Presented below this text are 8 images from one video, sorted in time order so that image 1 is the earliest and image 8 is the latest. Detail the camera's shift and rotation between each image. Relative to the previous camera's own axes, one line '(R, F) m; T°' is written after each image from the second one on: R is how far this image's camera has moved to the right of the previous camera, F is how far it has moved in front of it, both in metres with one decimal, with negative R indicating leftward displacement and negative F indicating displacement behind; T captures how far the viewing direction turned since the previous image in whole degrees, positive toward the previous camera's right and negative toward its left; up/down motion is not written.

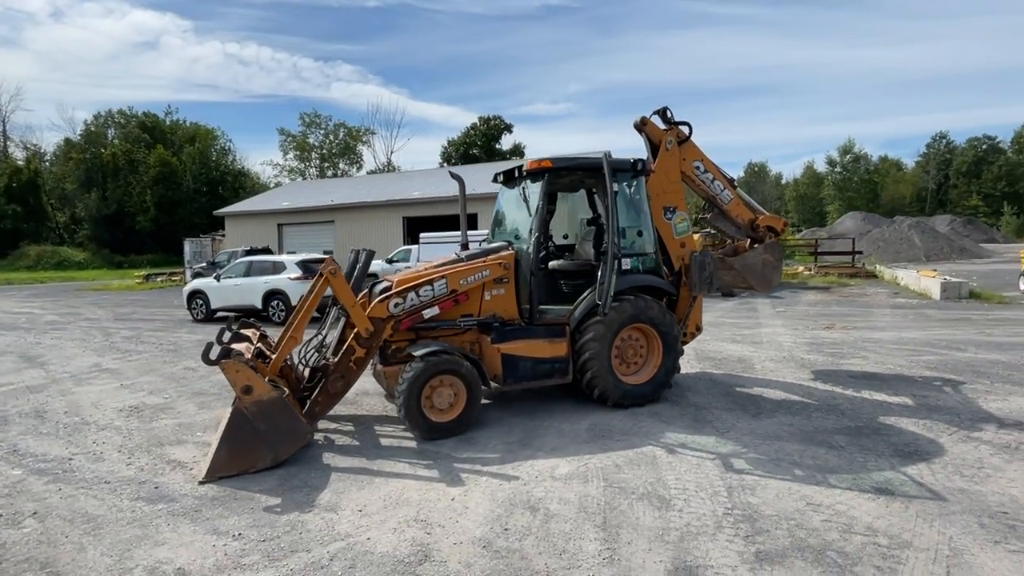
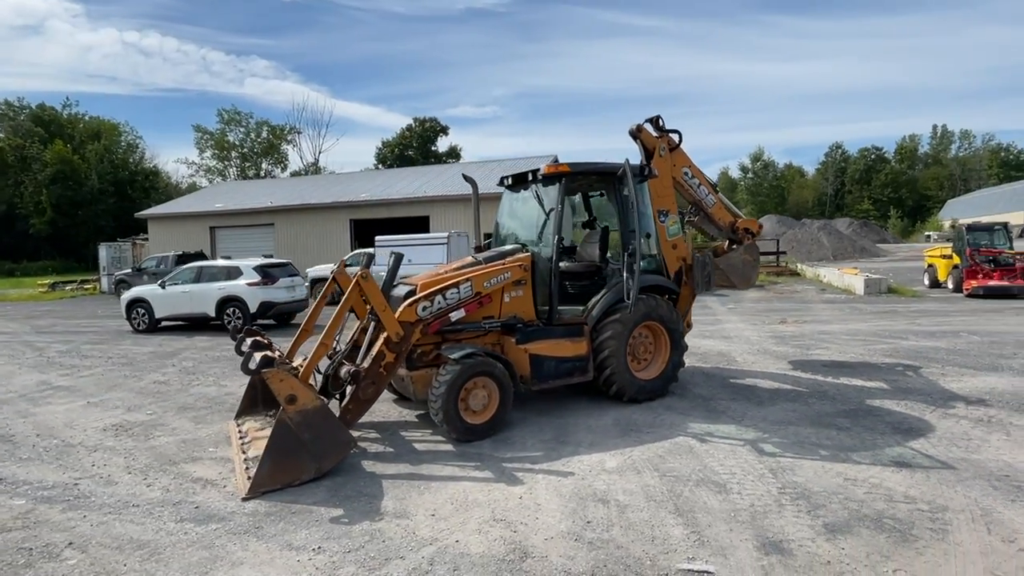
(-1.1, 0.0) m; +8°
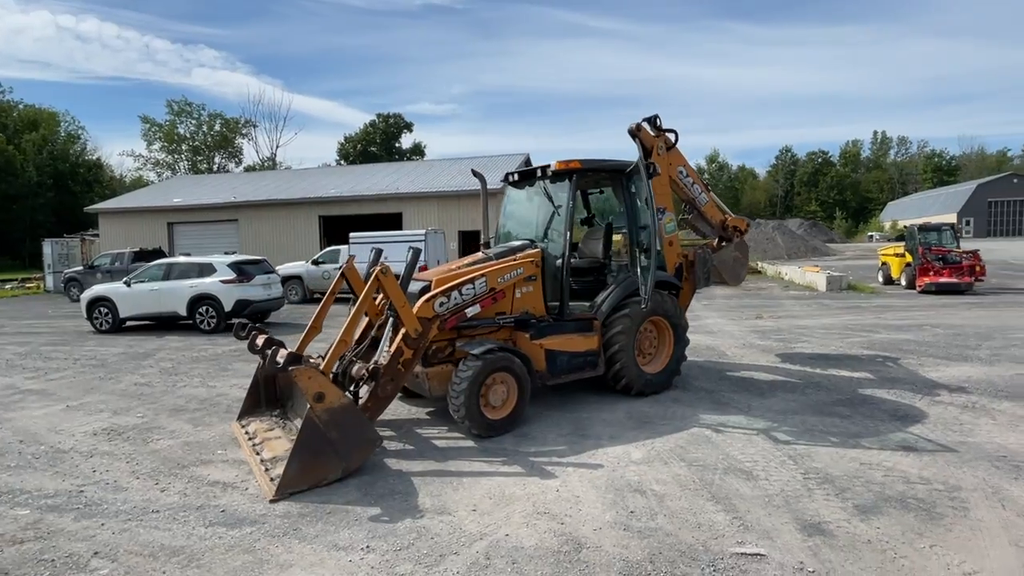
(-0.7, 0.0) m; +4°
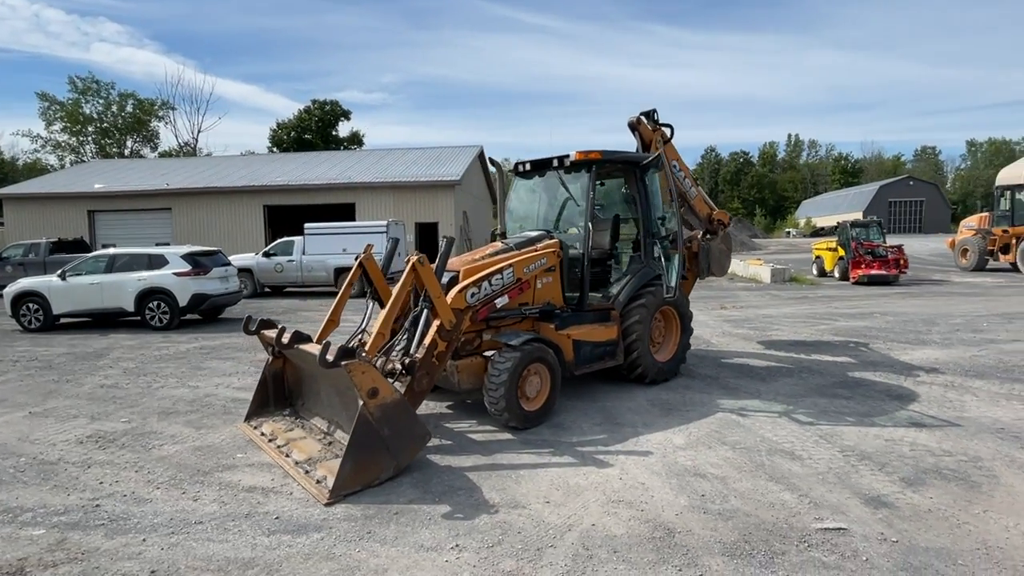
(-1.1, +0.1) m; +7°
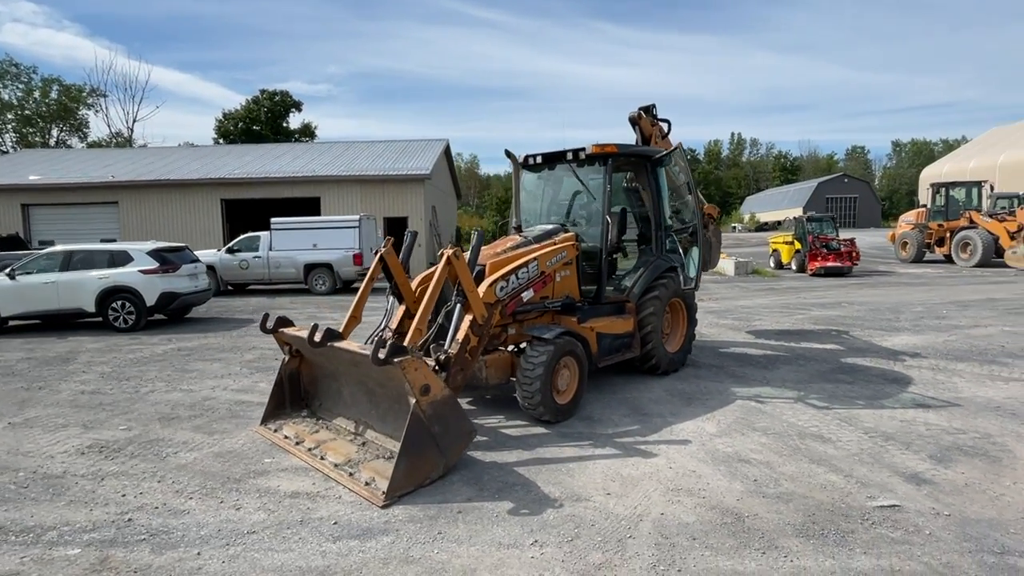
(-0.8, +0.1) m; +5°
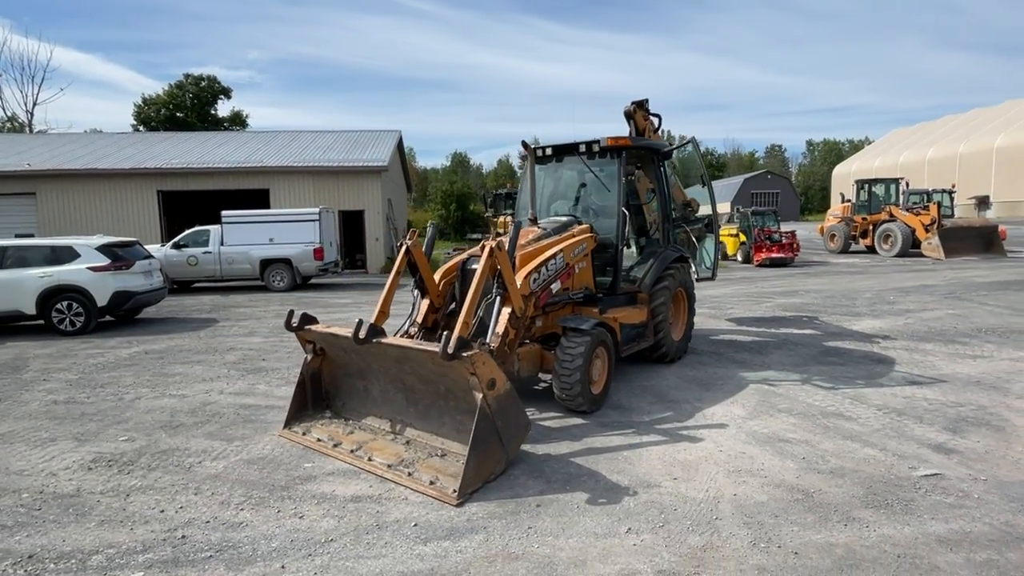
(-1.0, +0.1) m; +7°
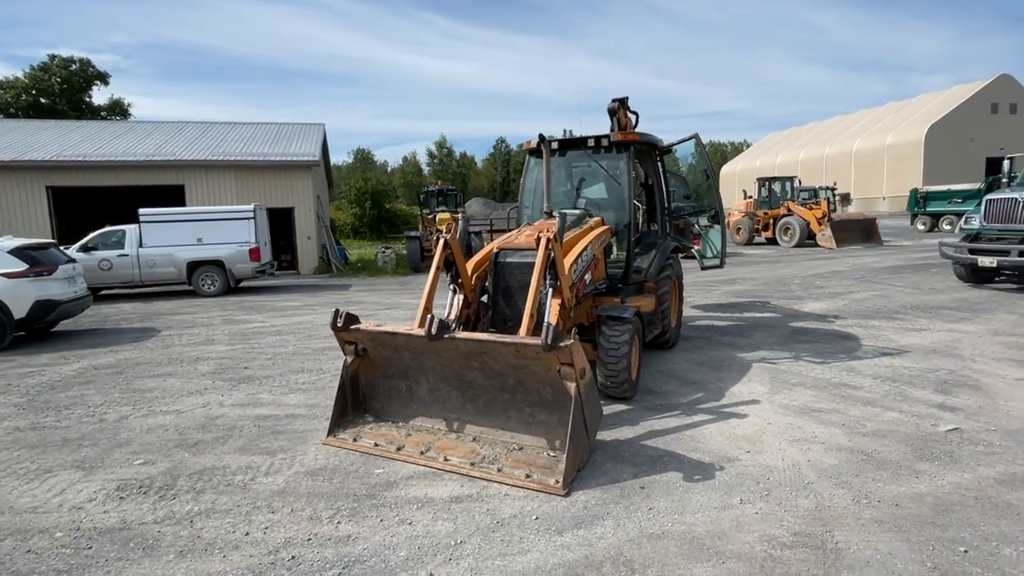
(-1.4, +0.1) m; +10°
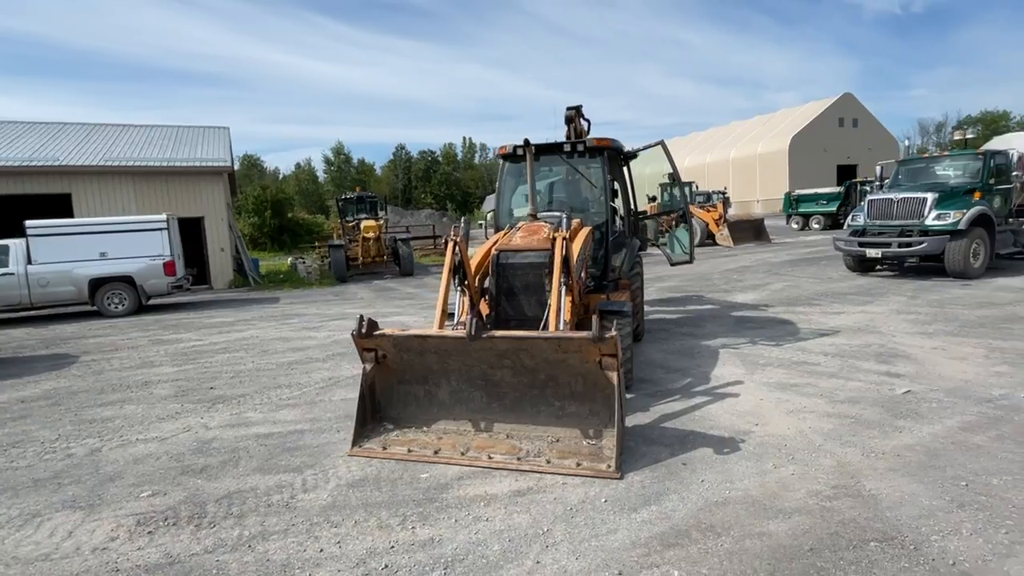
(-1.1, 0.0) m; +10°
